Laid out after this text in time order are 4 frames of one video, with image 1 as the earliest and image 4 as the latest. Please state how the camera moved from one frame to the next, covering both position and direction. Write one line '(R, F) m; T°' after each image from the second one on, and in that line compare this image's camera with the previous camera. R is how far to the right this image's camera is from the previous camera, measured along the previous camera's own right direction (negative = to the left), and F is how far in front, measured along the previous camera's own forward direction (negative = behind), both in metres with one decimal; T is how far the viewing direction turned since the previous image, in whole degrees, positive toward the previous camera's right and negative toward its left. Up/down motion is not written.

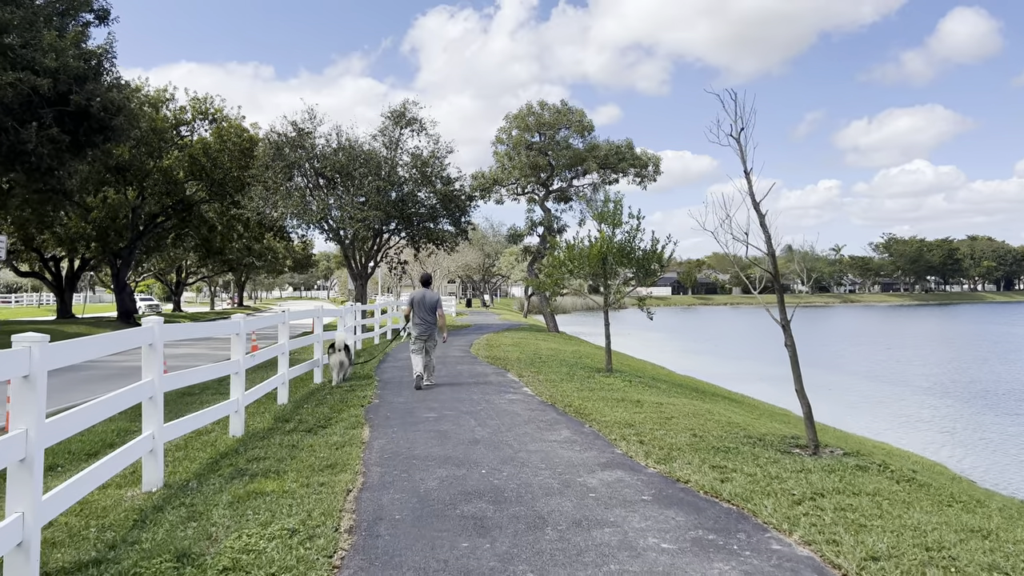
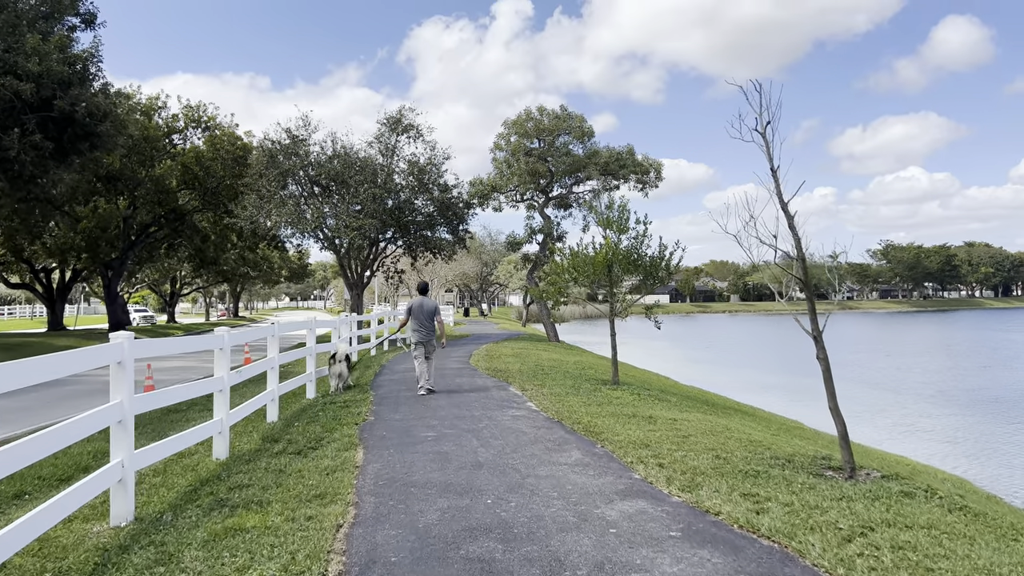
(-0.1, +0.5) m; 0°
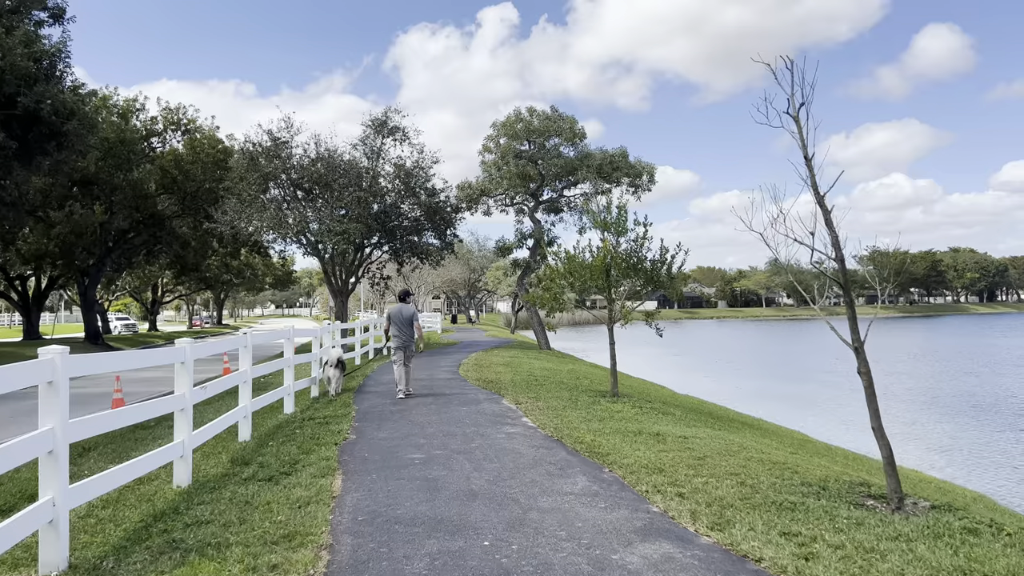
(-0.1, +0.7) m; +1°
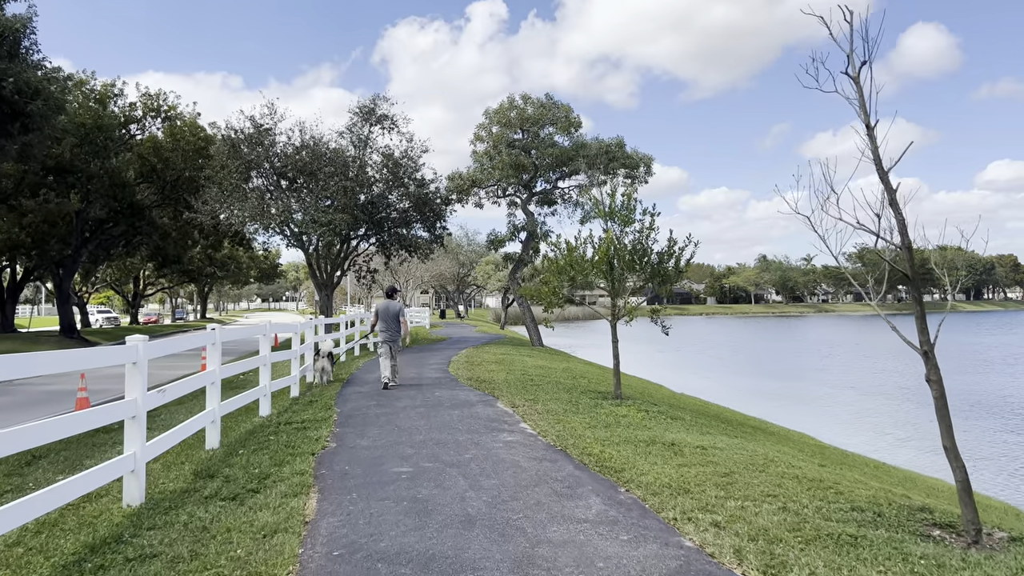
(-0.1, +0.8) m; +1°
